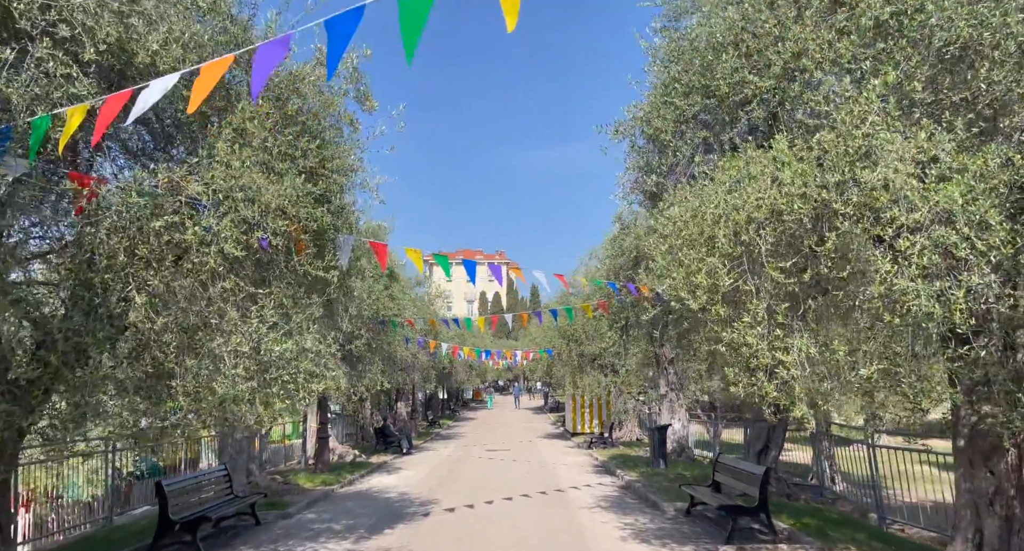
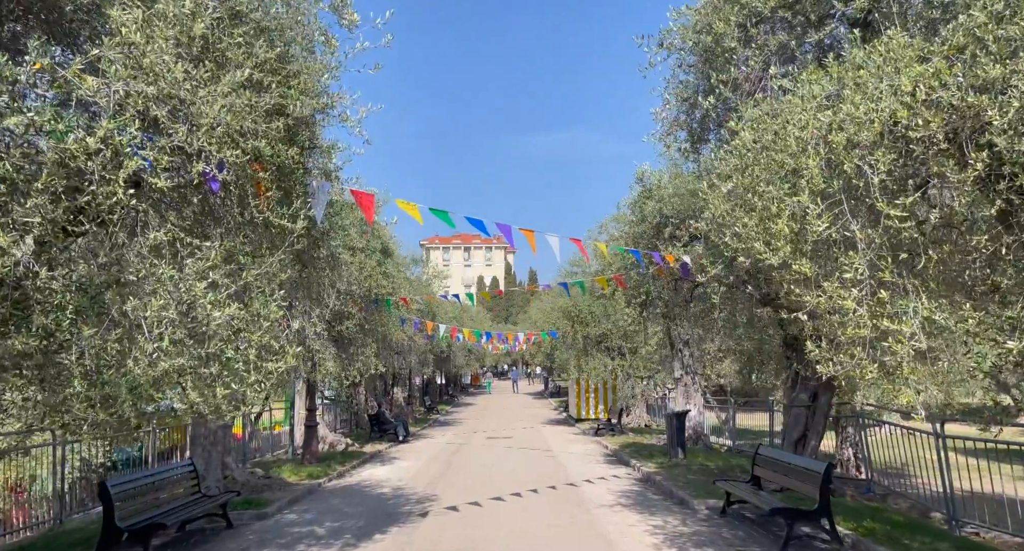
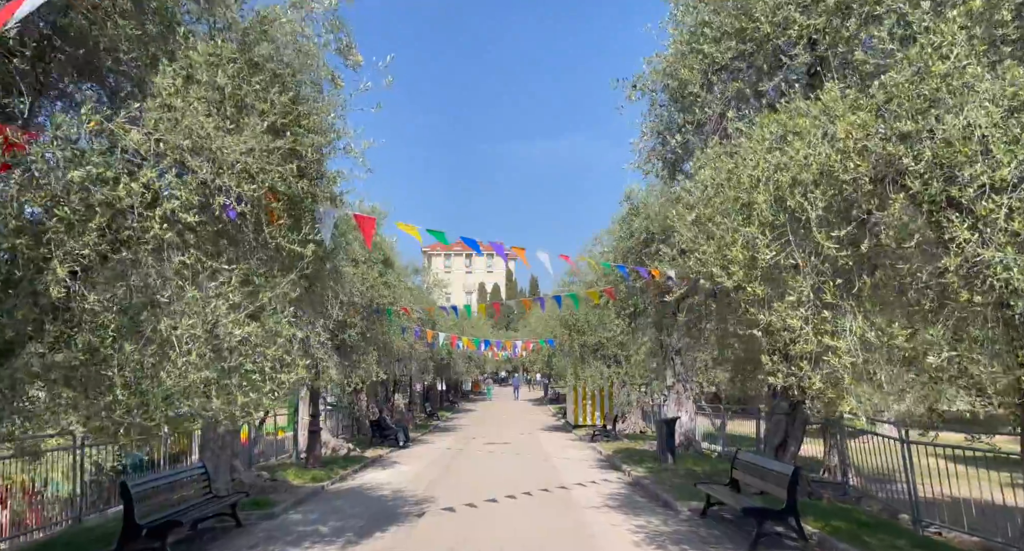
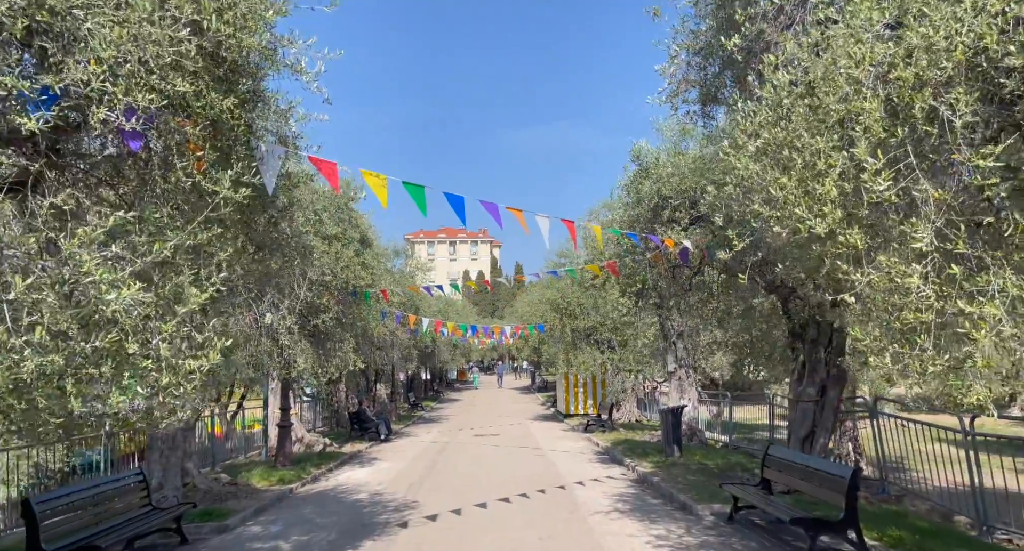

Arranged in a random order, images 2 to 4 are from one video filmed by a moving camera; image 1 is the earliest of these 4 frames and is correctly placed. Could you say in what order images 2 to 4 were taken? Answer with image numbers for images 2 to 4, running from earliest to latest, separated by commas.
3, 2, 4
